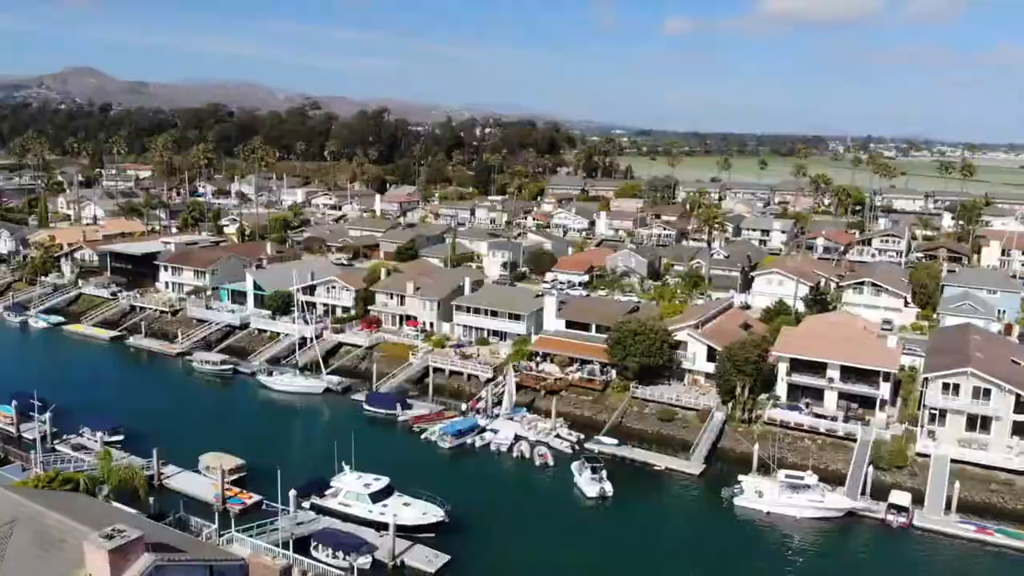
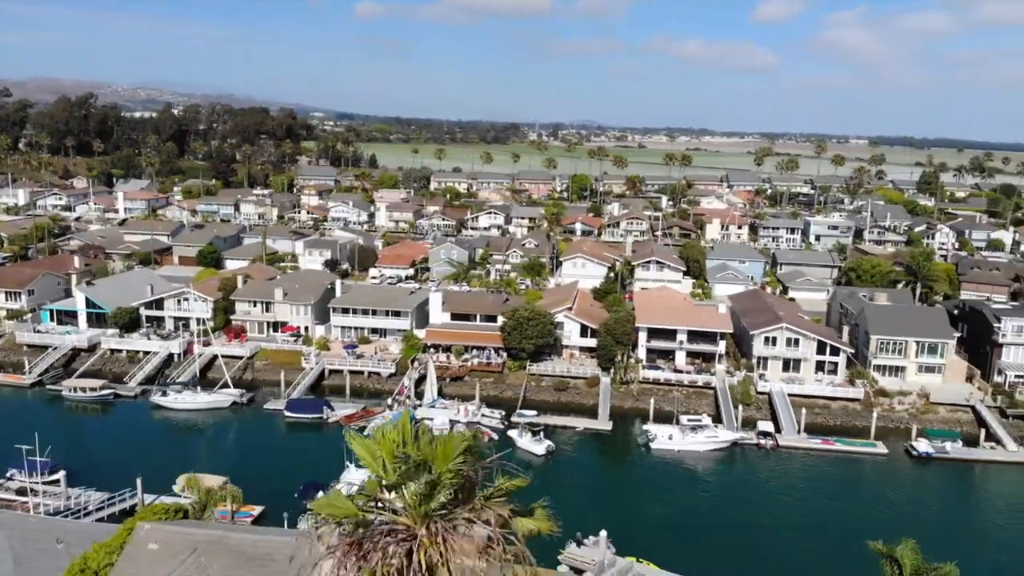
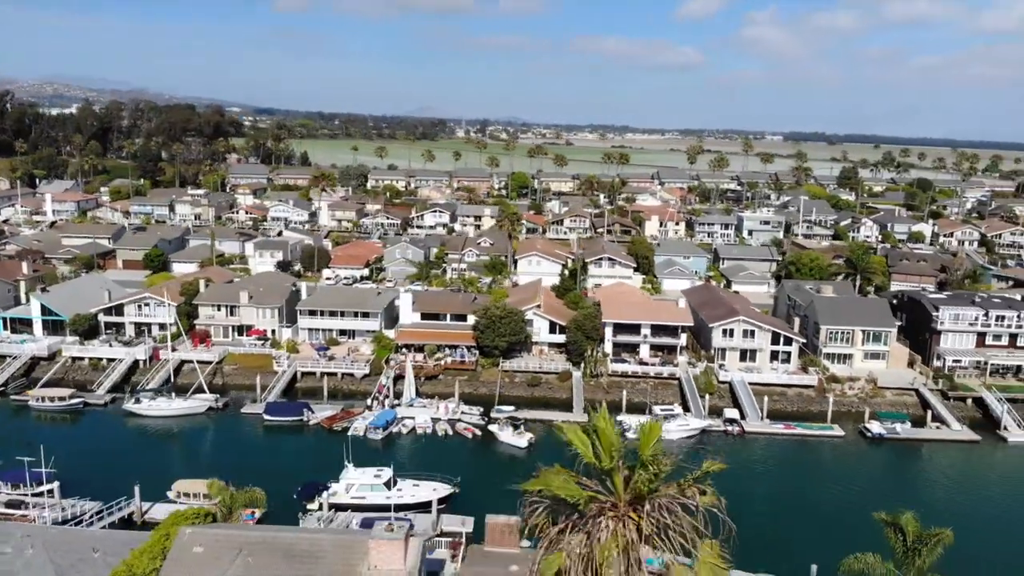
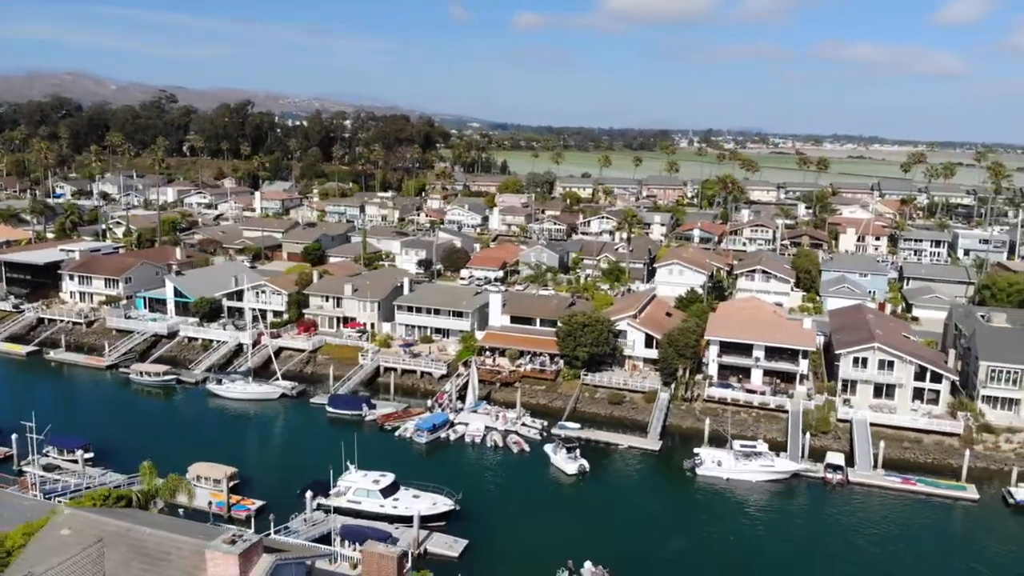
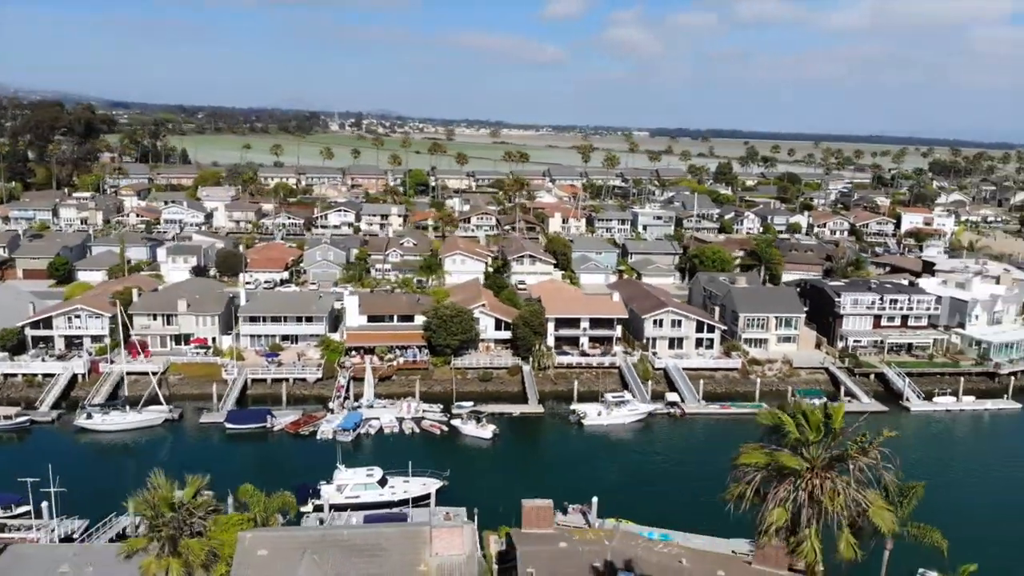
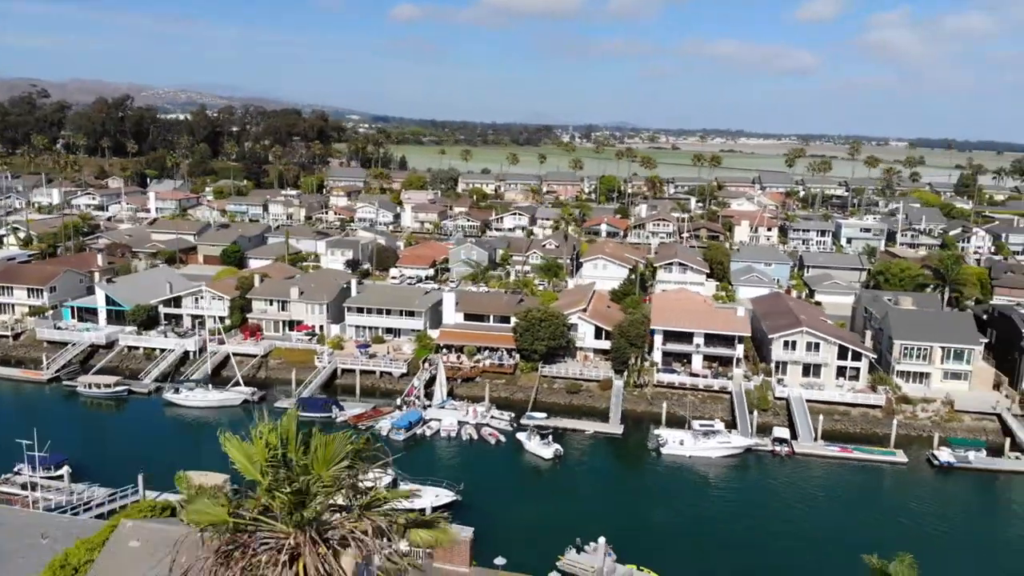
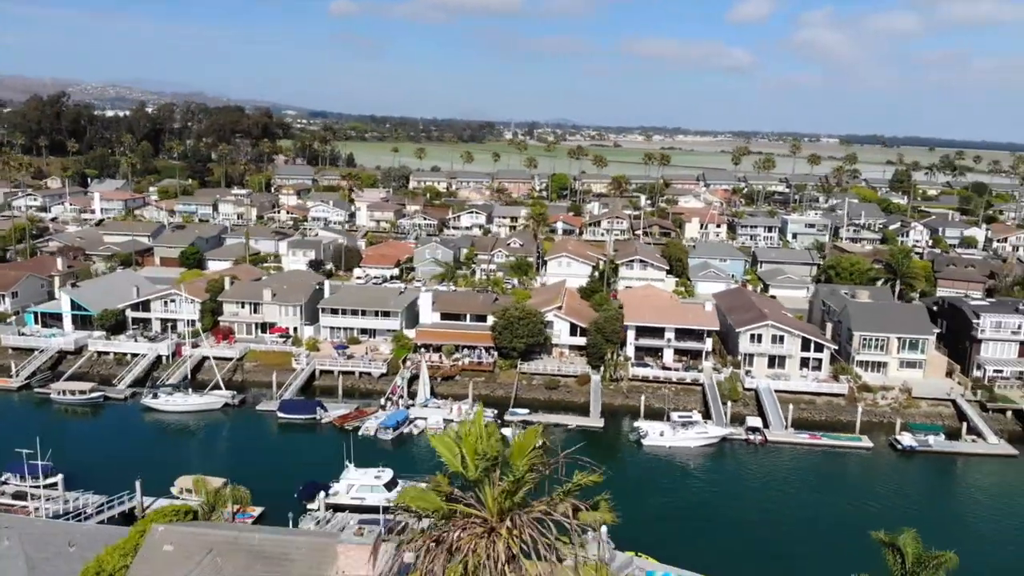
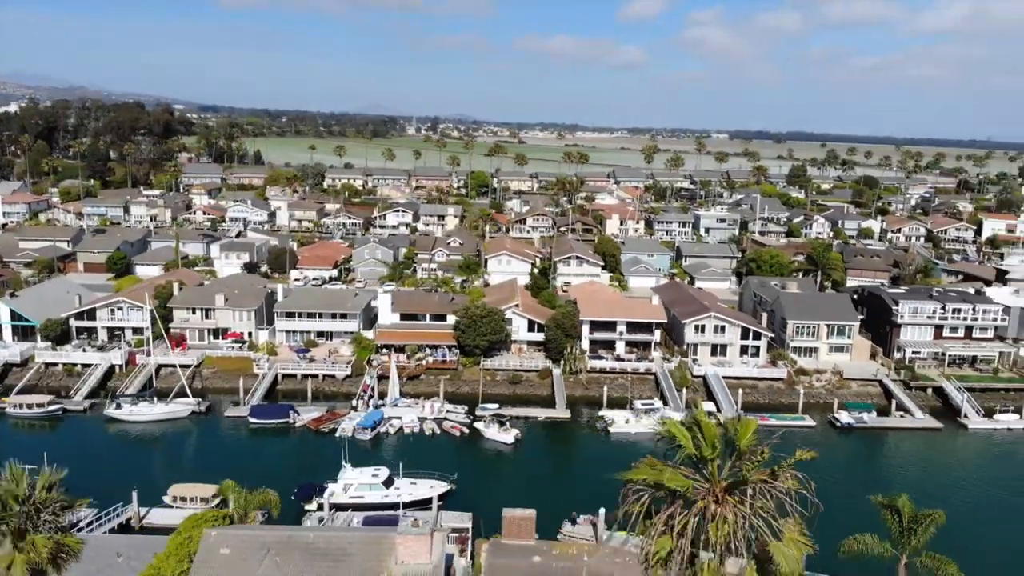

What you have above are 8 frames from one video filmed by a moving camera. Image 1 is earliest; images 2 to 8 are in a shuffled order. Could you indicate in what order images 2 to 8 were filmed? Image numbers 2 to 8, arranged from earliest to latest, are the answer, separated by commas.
4, 6, 2, 7, 3, 8, 5
